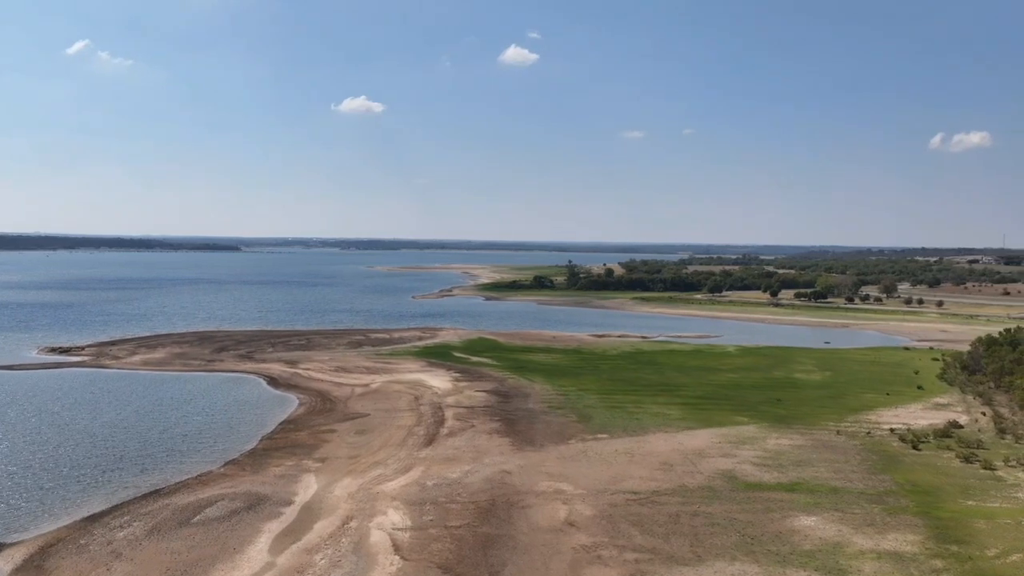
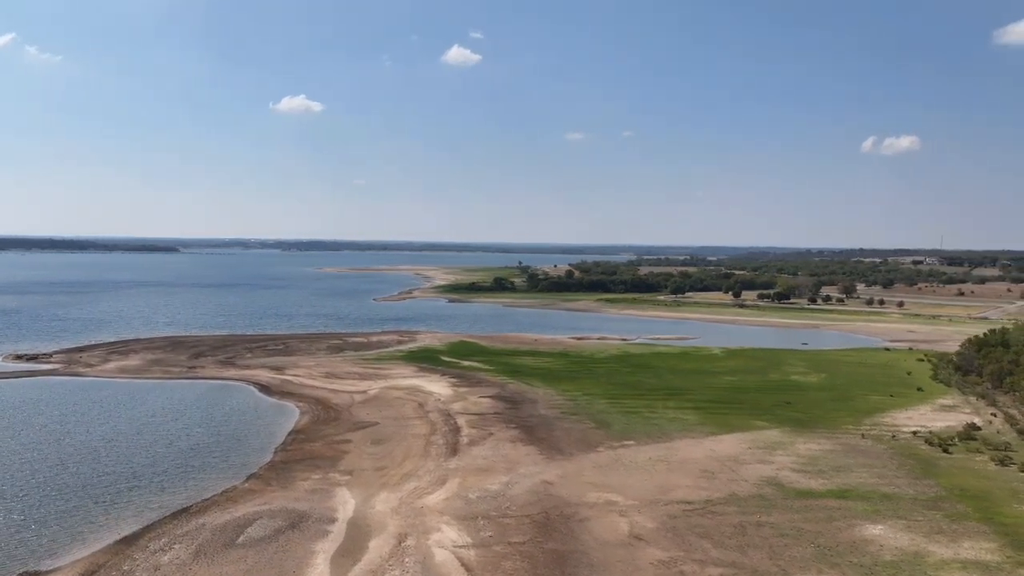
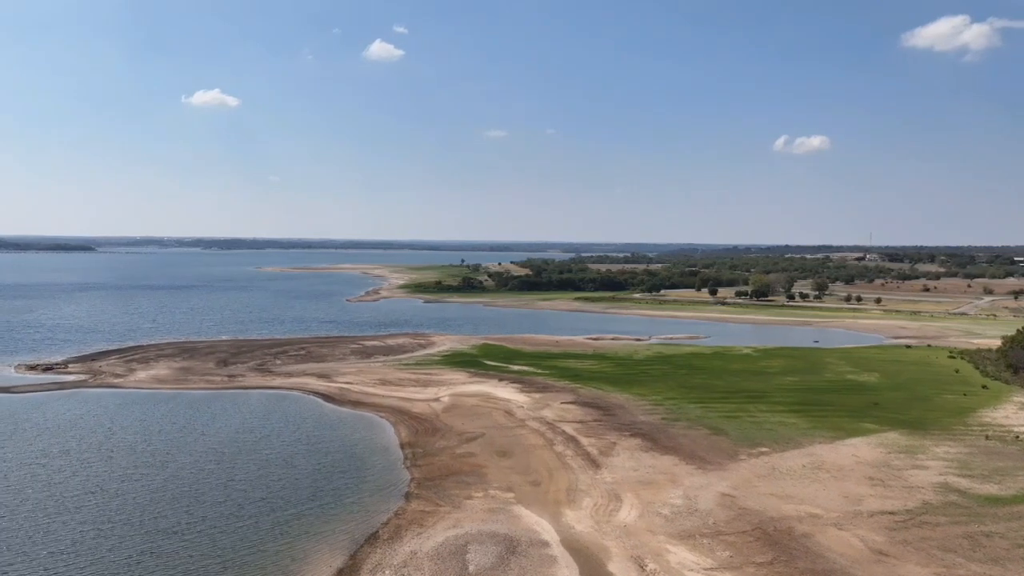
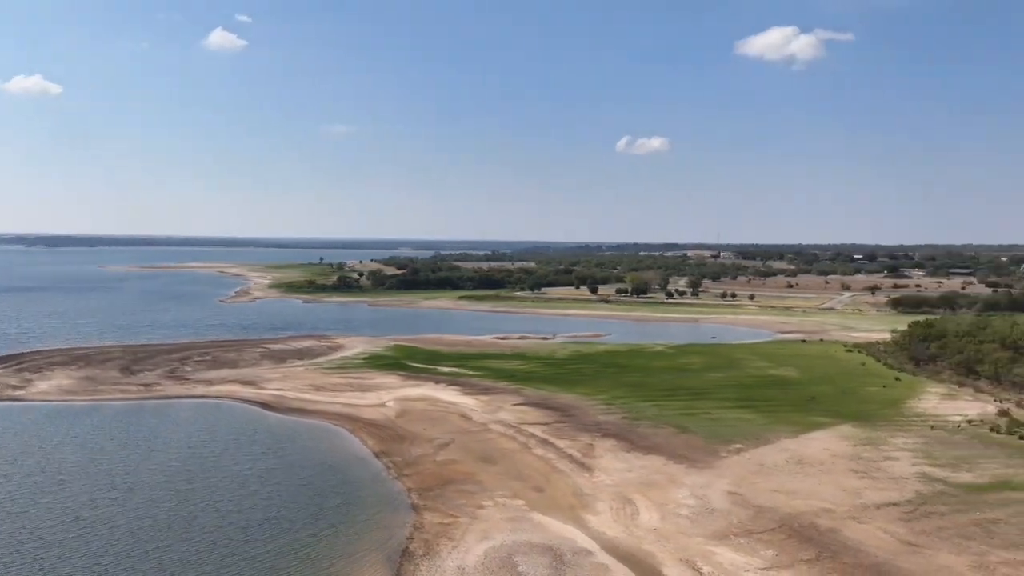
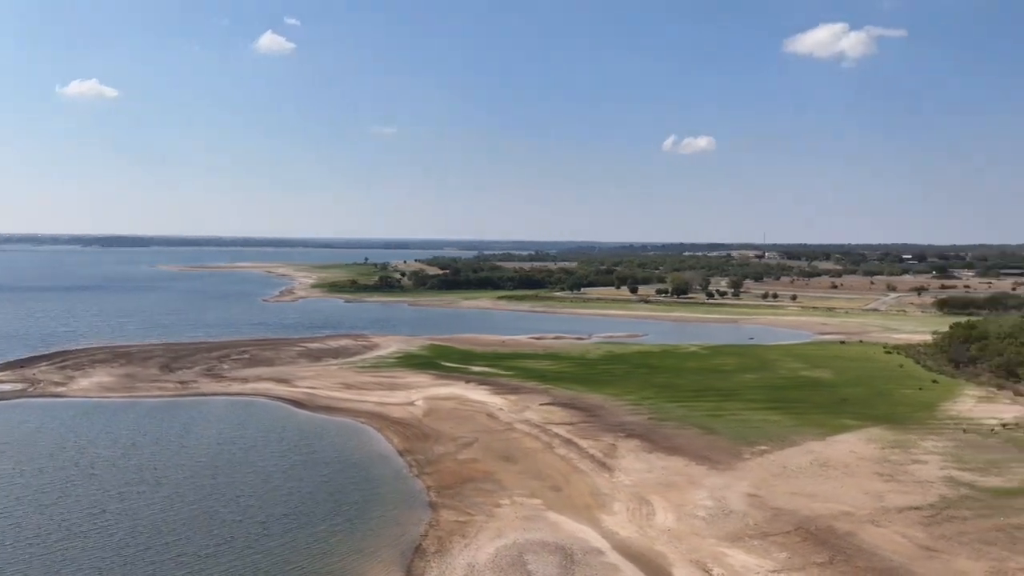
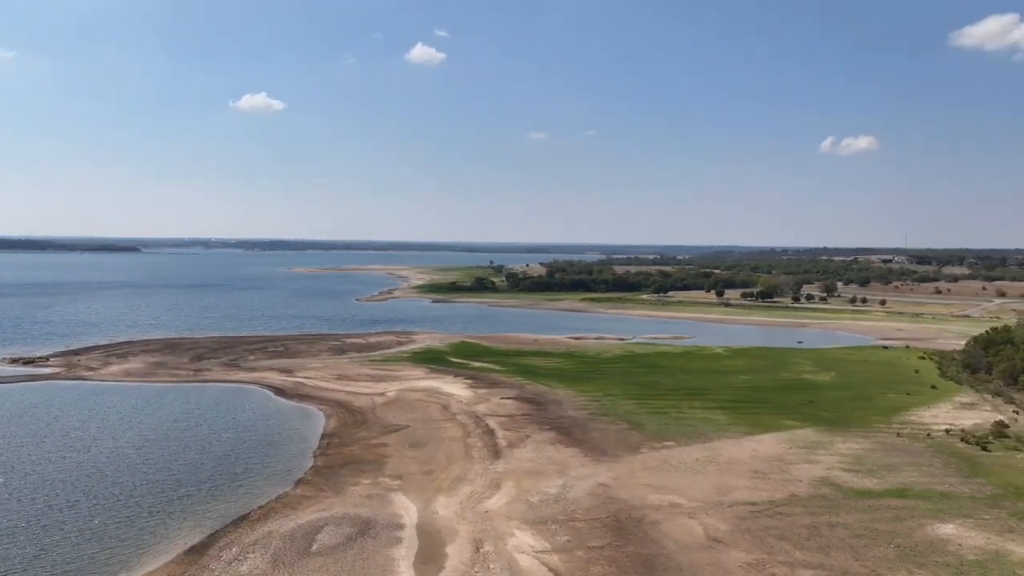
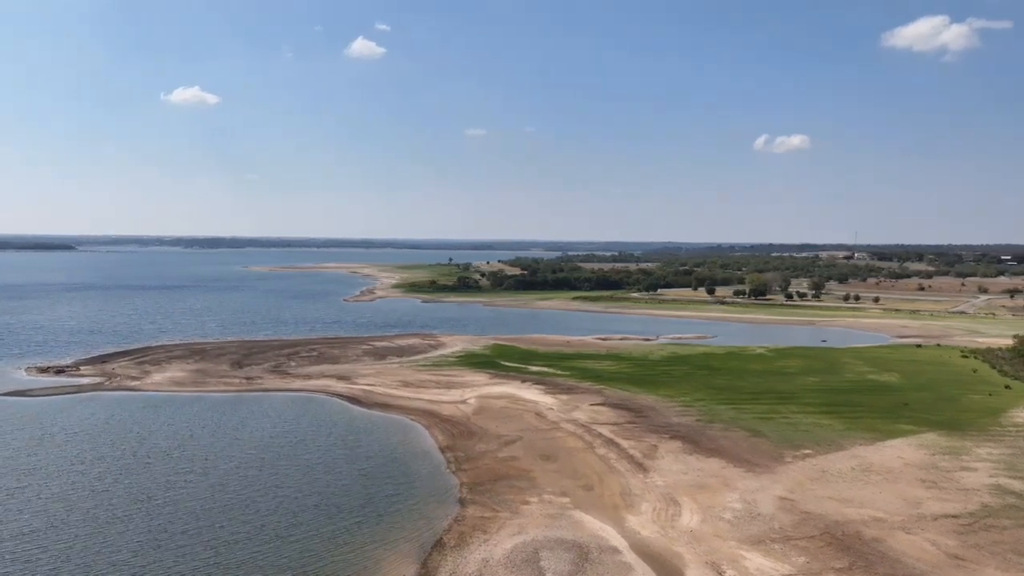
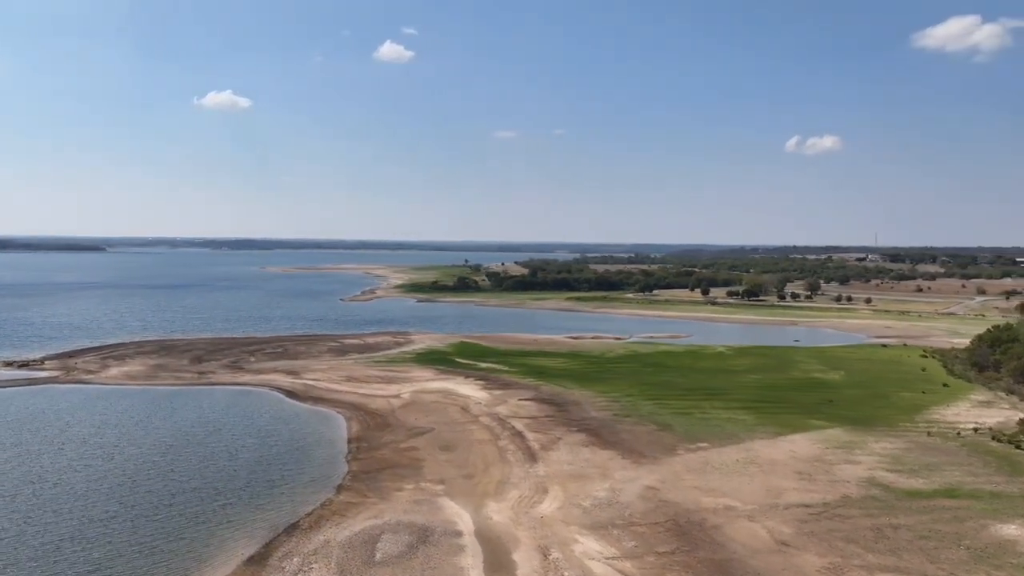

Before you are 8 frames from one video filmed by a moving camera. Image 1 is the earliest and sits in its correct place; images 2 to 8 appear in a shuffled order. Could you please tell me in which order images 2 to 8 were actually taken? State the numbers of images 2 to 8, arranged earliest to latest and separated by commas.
2, 6, 8, 3, 7, 5, 4
